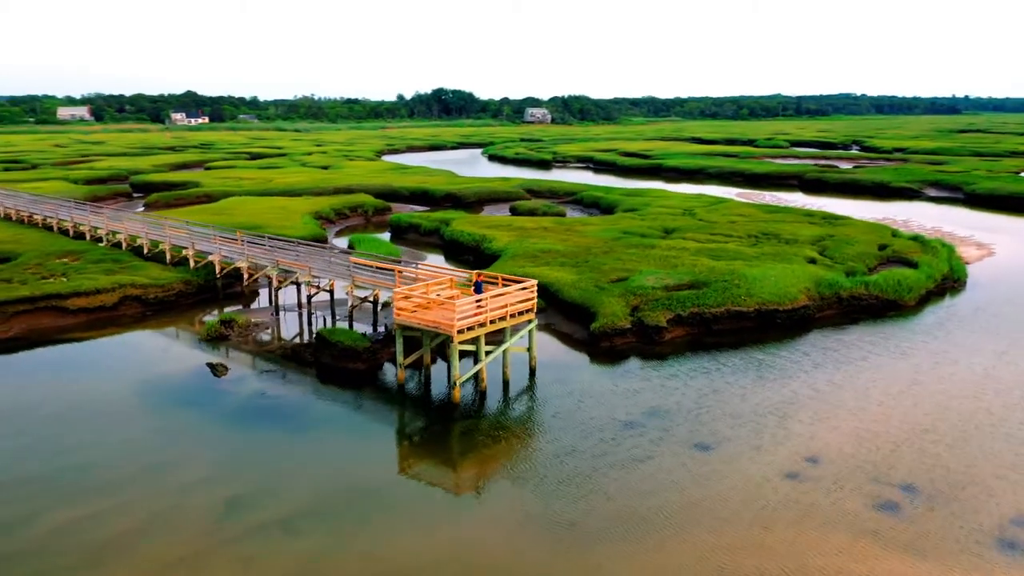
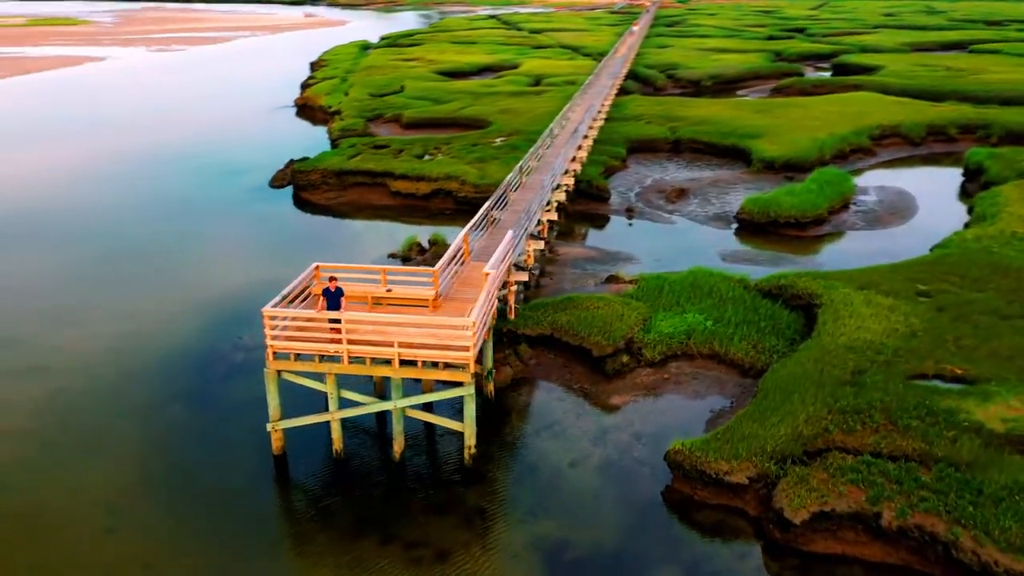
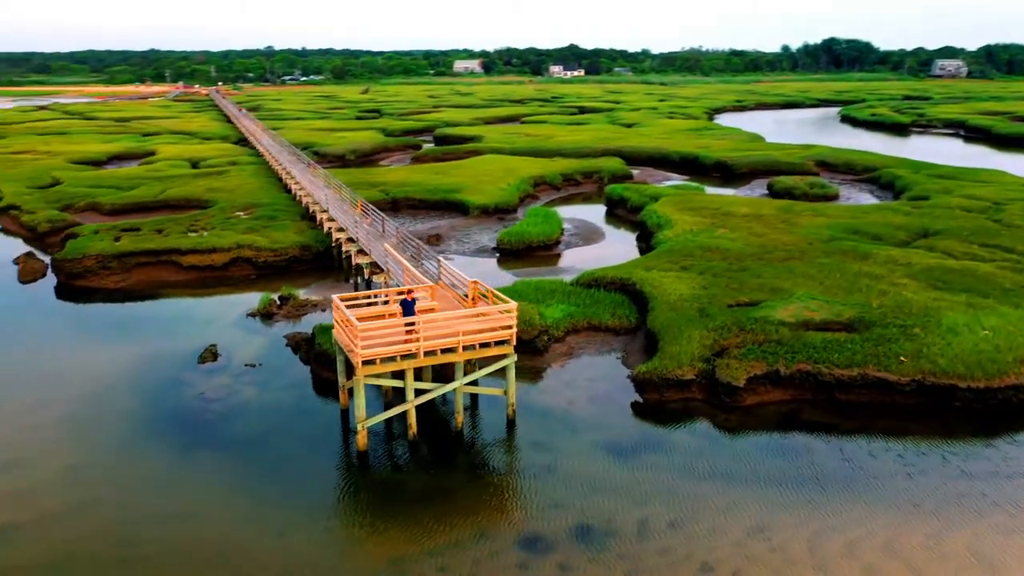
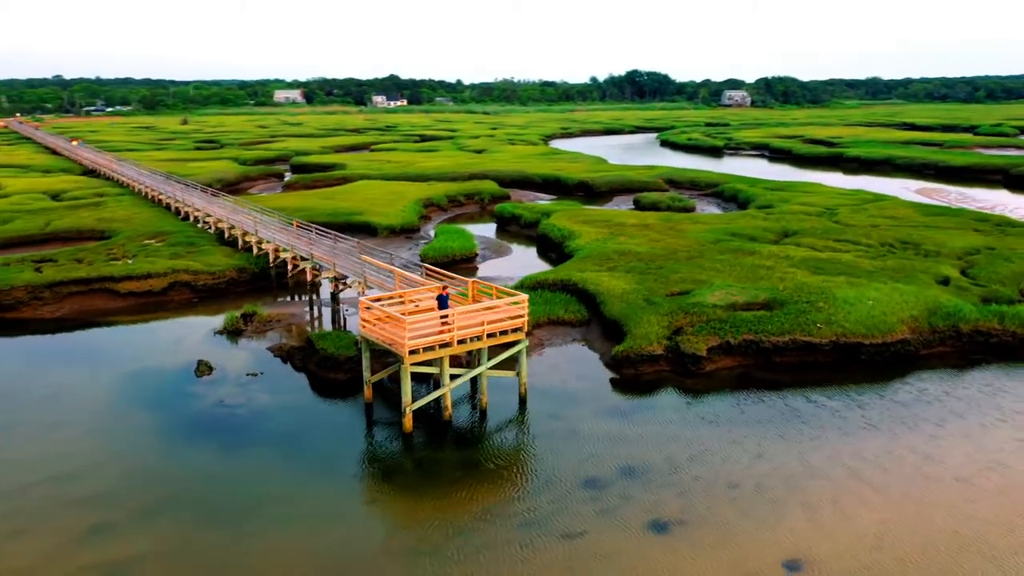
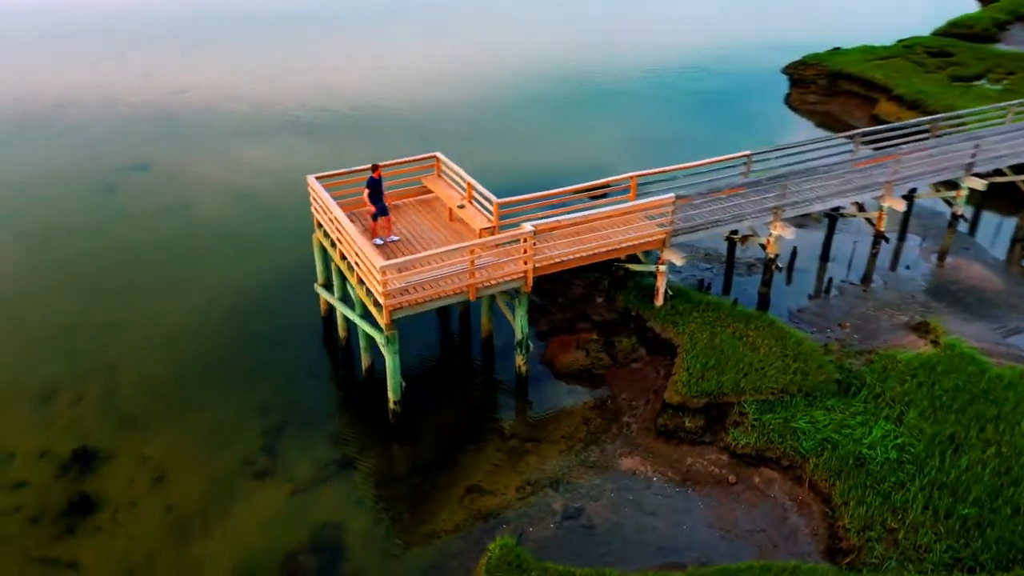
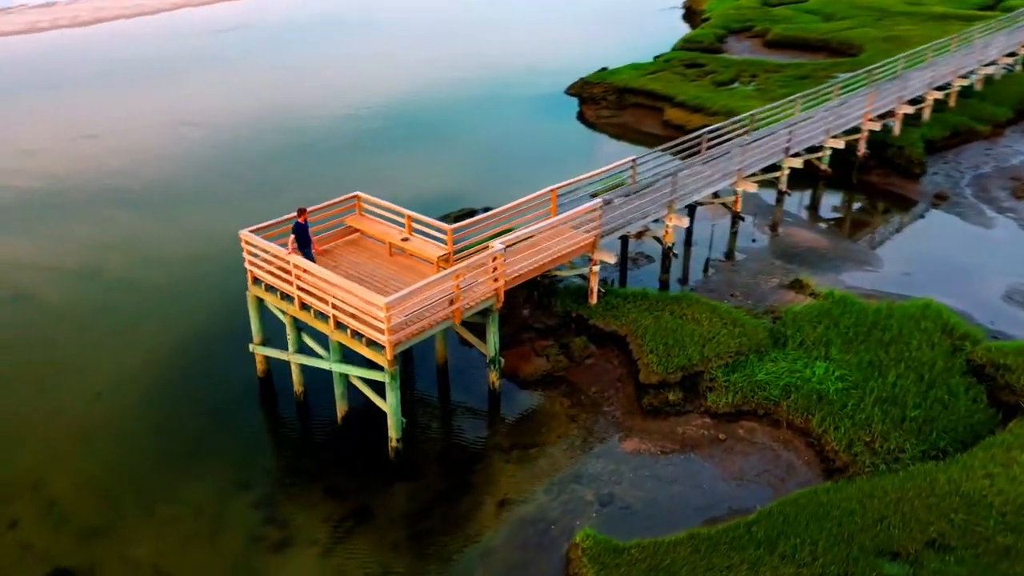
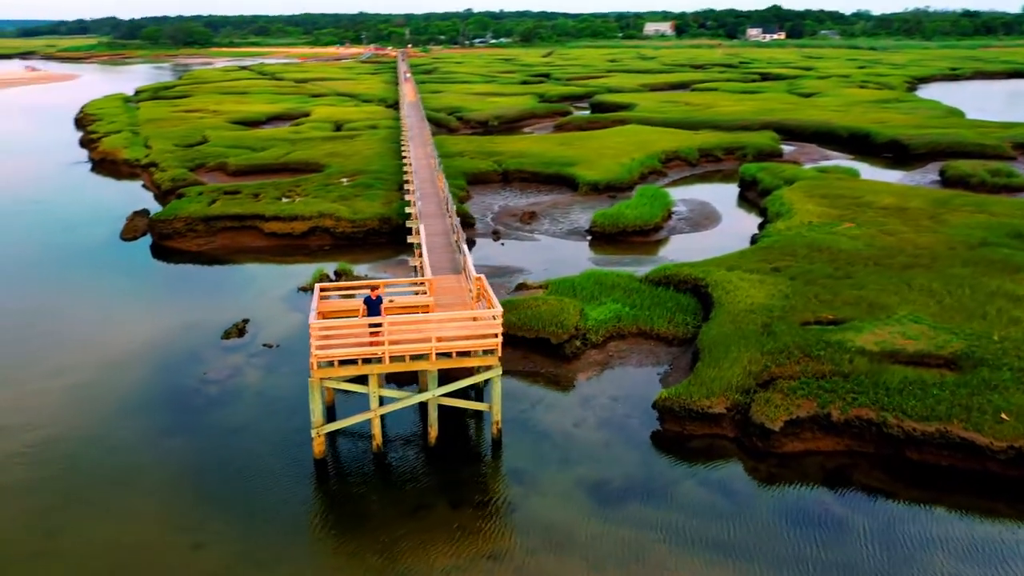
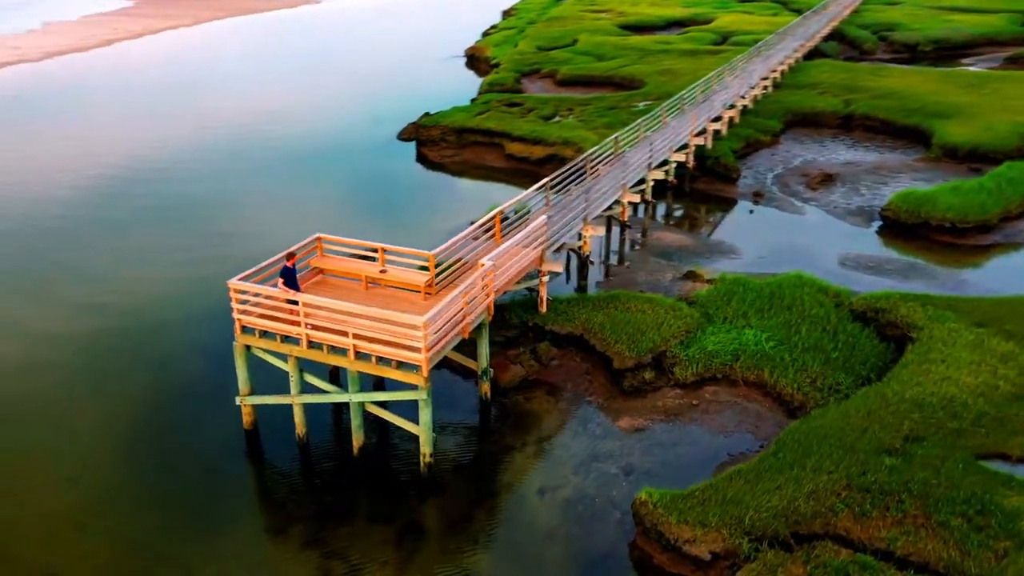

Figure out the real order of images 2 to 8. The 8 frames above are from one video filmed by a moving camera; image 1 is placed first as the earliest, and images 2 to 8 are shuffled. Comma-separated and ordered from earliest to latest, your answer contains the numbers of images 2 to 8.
4, 3, 7, 2, 8, 6, 5
